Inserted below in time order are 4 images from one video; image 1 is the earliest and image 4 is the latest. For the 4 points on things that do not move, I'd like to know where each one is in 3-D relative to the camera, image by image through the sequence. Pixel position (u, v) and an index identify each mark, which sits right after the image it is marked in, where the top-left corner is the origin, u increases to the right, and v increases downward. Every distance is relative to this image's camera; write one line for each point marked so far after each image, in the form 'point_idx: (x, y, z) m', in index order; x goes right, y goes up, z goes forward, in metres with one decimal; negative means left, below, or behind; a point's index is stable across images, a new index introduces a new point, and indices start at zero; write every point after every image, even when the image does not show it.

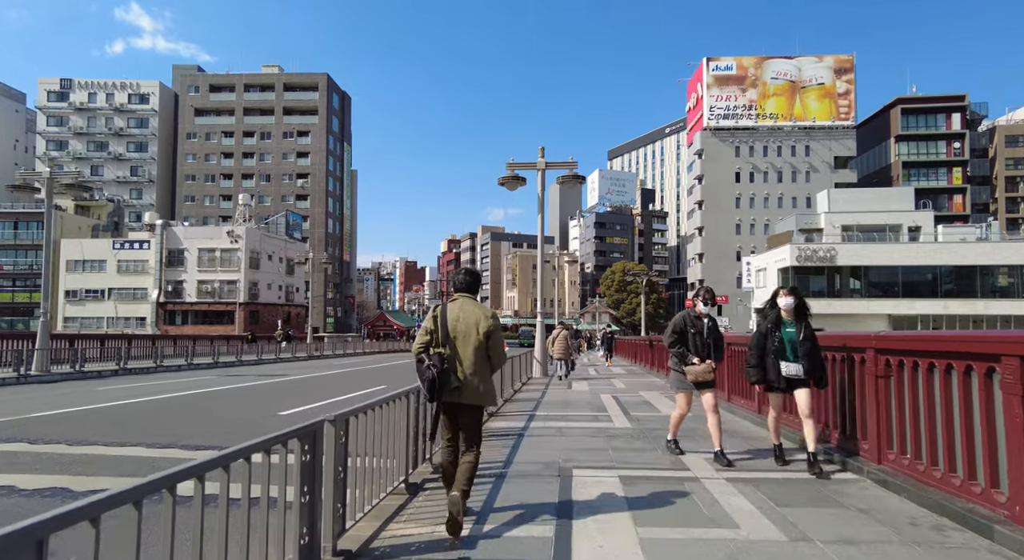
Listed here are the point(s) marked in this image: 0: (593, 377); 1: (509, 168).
0: (+2.1, -2.5, +16.2) m
1: (-0.1, +2.9, +16.3) m
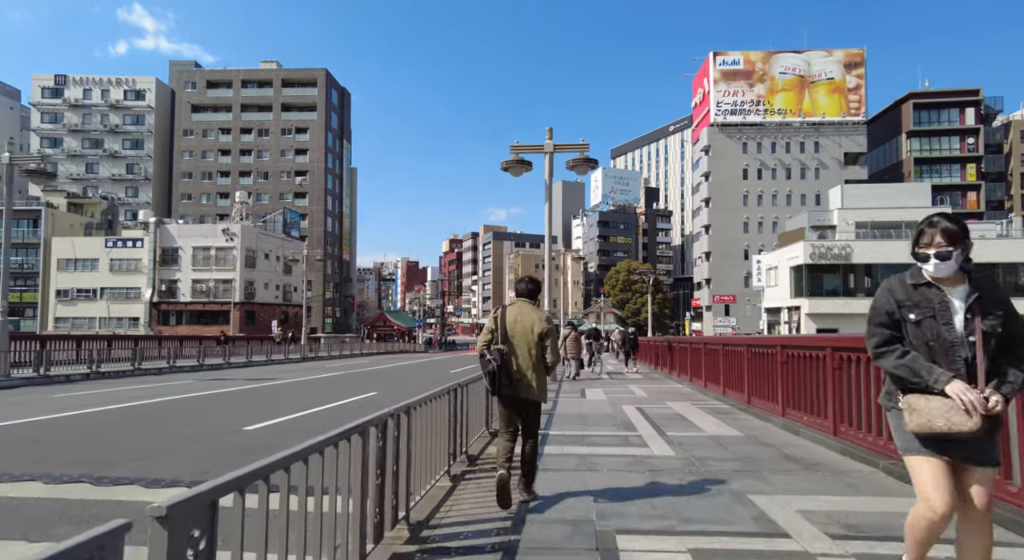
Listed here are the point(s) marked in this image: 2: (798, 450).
0: (+2.2, -2.4, +14.6) m
1: (+0.1, +3.1, +14.8) m
2: (+2.6, -1.5, +5.6) m
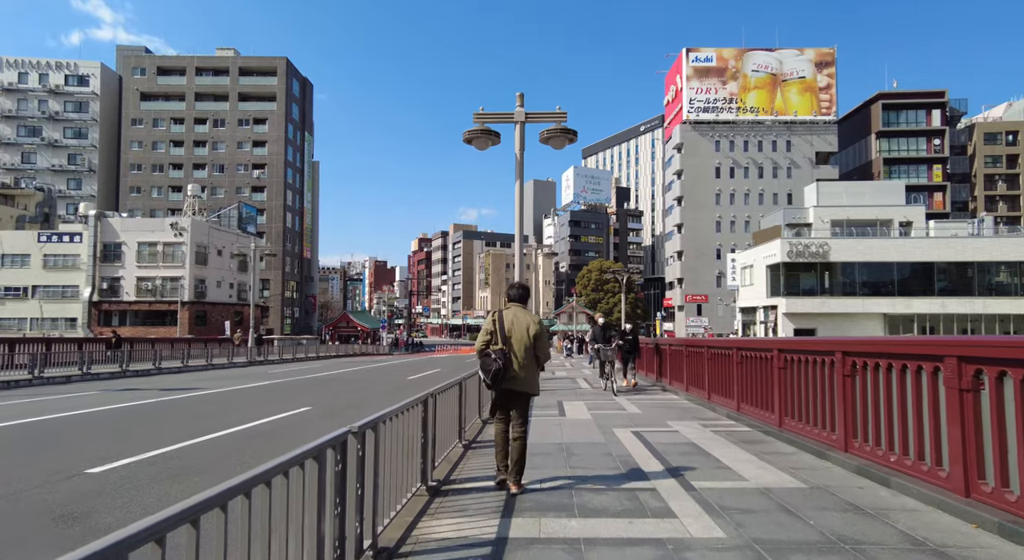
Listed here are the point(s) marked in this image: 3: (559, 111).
0: (+1.5, -2.2, +12.5) m
1: (-0.7, +3.2, +12.6) m
2: (+2.3, -1.4, +3.5) m
3: (+0.9, +3.5, +12.8) m
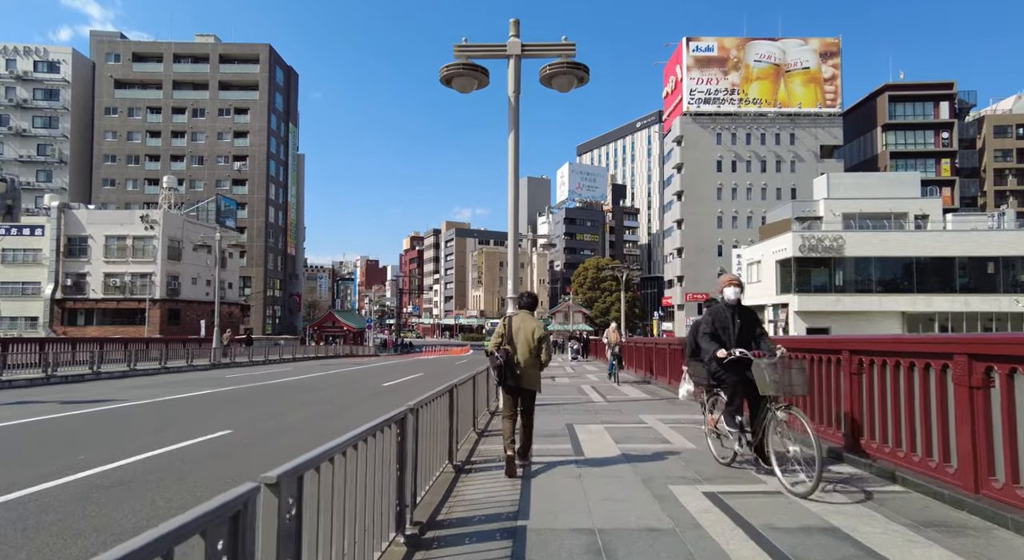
0: (+1.4, -2.0, +9.6) m
1: (-0.8, +3.5, +9.7) m
2: (+2.3, -1.1, +0.6) m
3: (+0.8, +3.8, +9.9) m
